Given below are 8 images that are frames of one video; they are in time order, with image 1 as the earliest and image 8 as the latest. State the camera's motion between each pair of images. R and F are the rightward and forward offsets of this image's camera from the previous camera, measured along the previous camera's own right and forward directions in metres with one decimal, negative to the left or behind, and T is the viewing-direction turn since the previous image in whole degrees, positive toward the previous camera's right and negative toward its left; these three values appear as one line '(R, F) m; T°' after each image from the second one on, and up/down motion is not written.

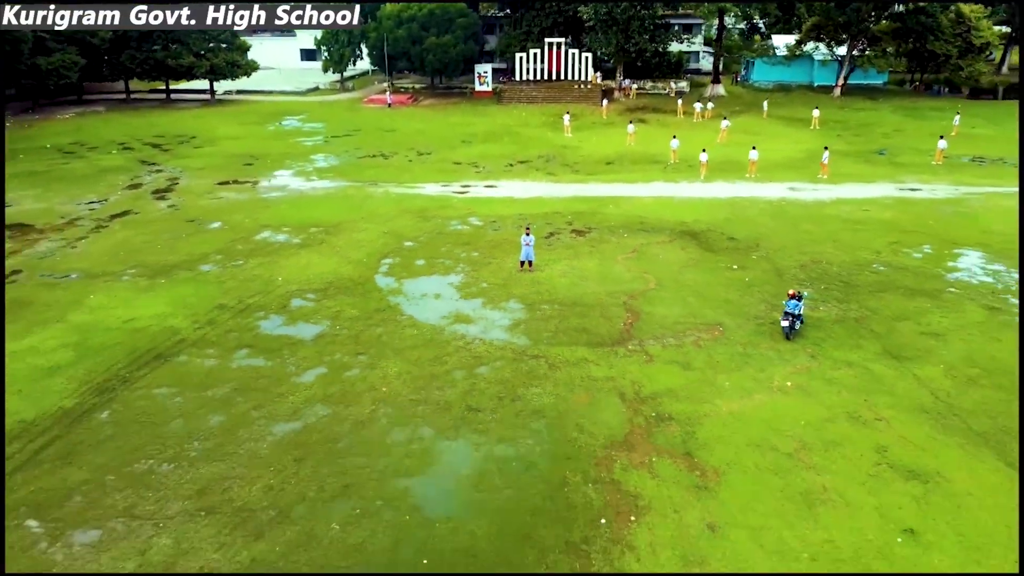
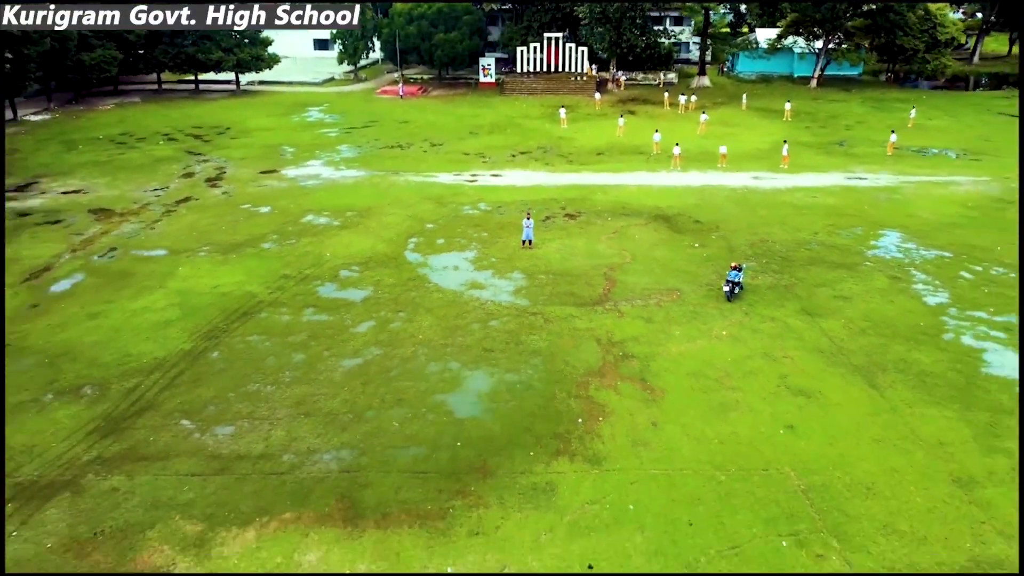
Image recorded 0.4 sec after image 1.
(-0.1, -2.7) m; 0°
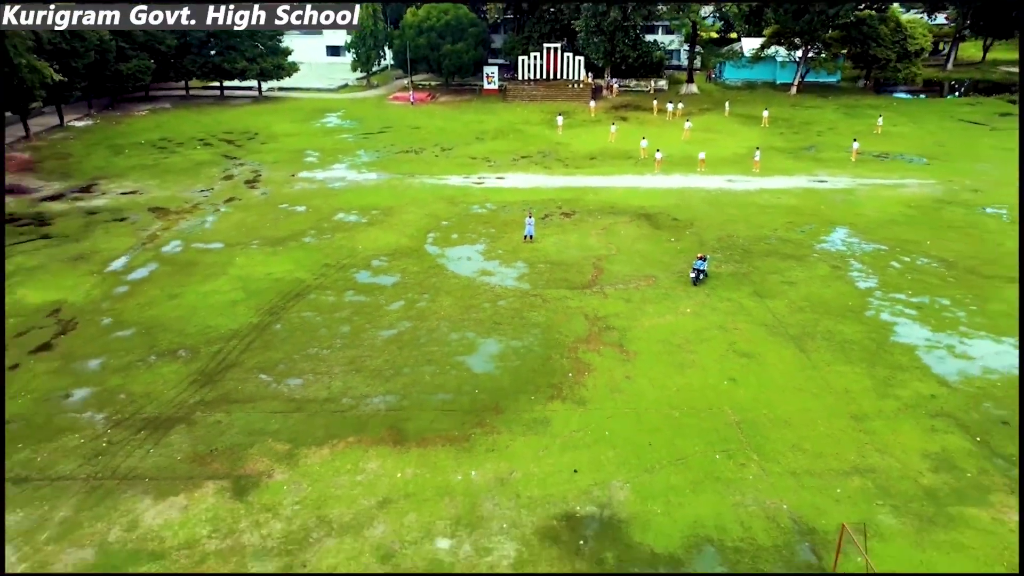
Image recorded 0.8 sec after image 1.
(-0.1, -2.5) m; 0°
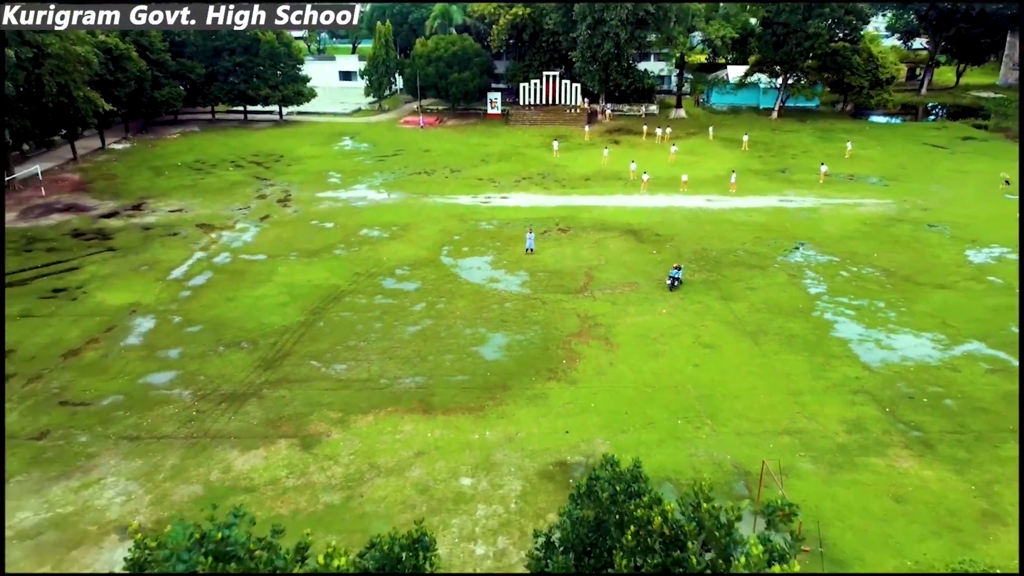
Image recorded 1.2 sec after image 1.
(-0.1, -2.6) m; 0°
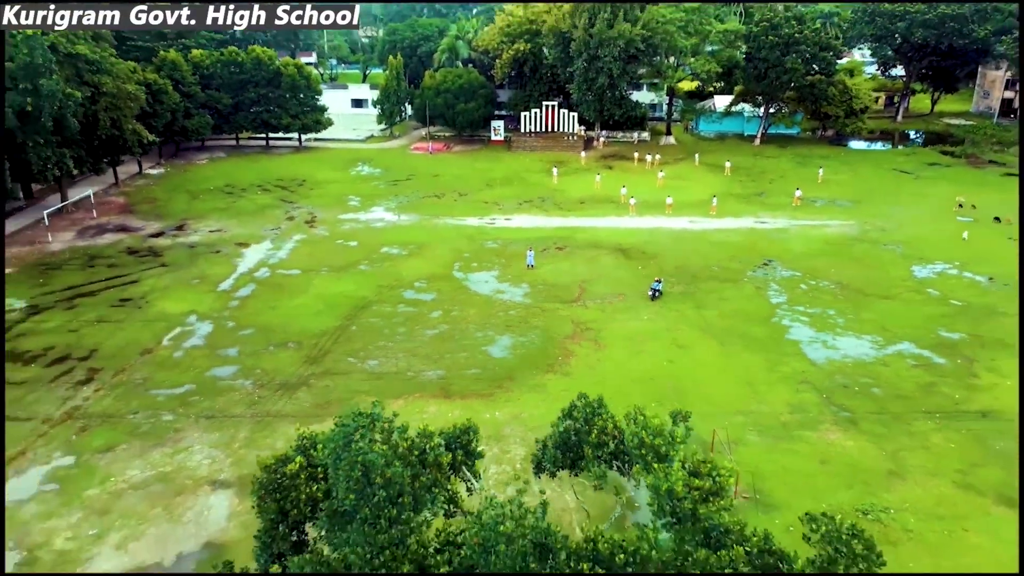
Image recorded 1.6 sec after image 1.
(-0.1, -2.7) m; 0°
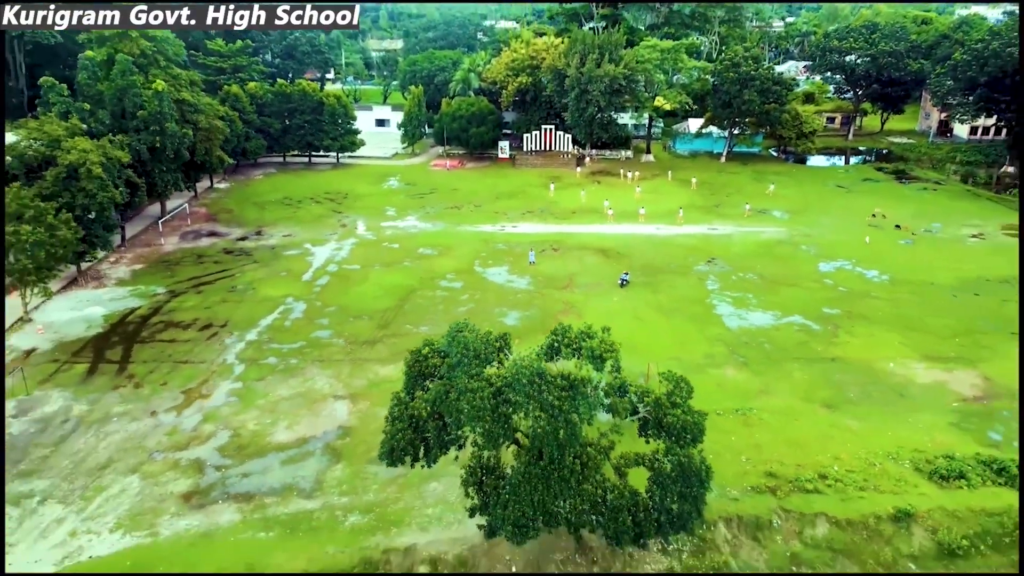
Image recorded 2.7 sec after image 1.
(-0.3, -7.3) m; 0°
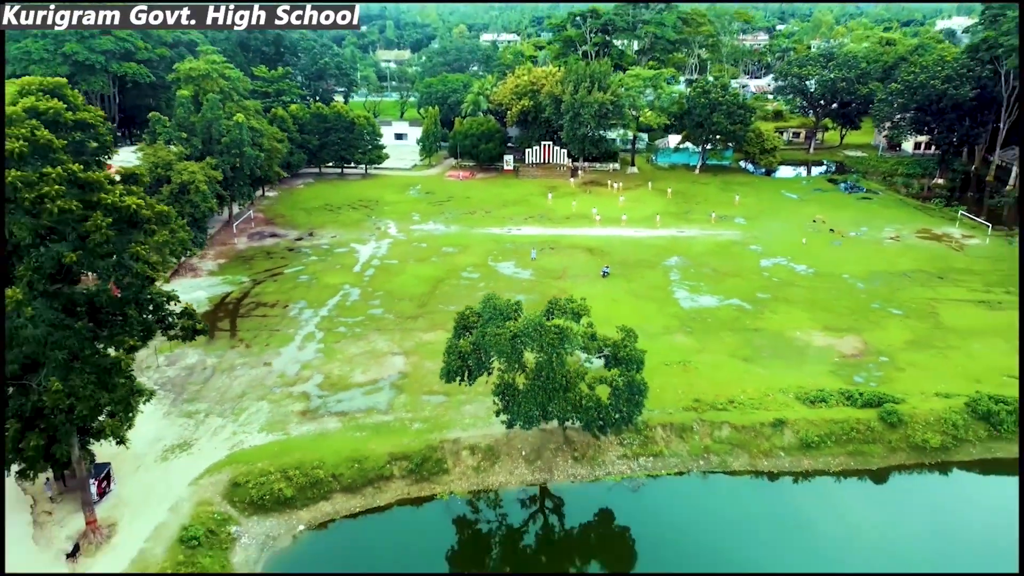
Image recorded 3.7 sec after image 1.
(-0.3, -7.6) m; 0°
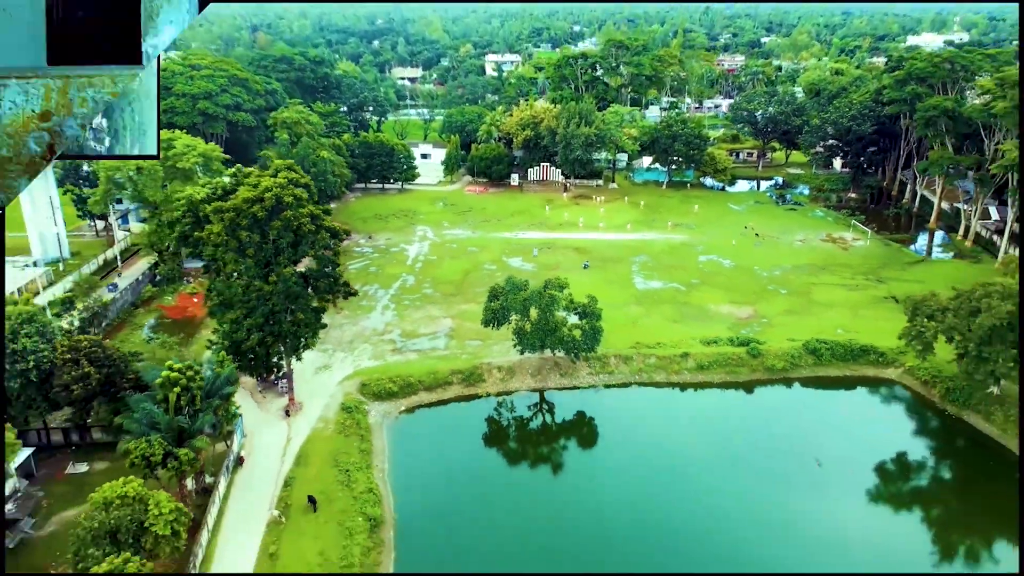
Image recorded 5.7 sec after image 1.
(-0.5, -14.3) m; 0°
